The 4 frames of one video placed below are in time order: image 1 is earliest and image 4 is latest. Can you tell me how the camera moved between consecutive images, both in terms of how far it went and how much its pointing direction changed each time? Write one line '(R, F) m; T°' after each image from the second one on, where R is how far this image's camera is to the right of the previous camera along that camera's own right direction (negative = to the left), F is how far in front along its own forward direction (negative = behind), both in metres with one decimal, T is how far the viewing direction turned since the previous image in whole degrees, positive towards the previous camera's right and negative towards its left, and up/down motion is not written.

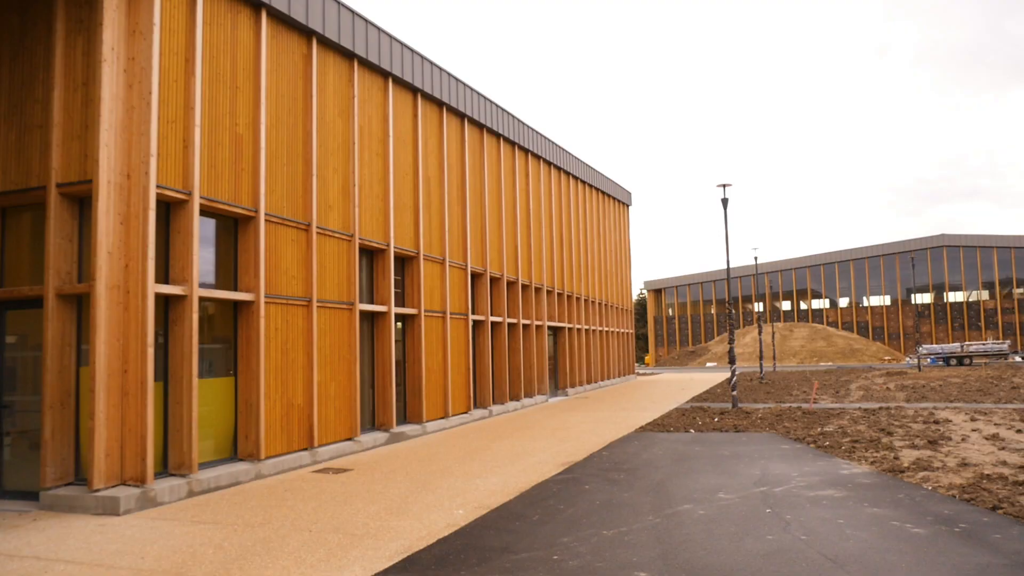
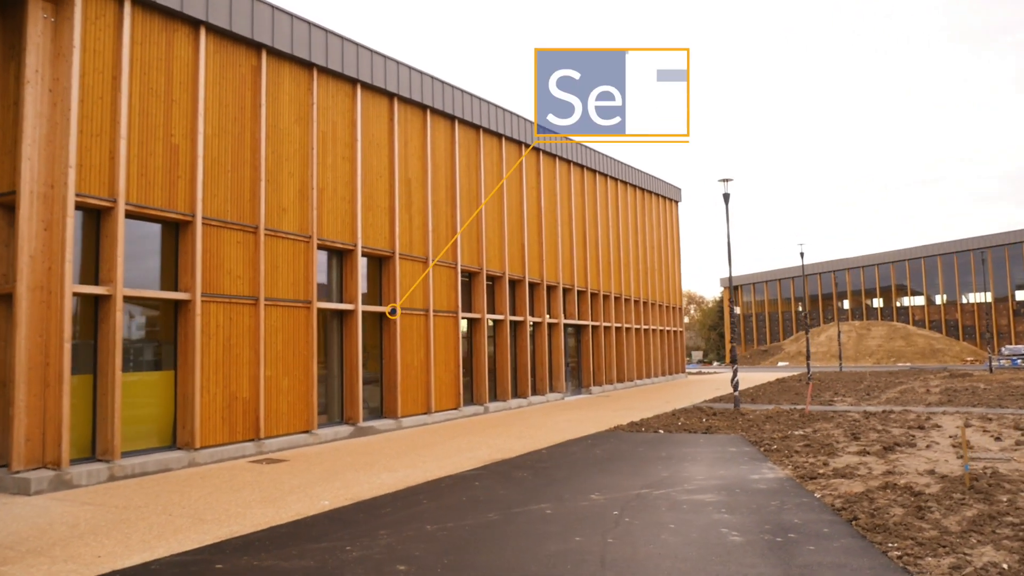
(+3.3, +0.1) m; -8°
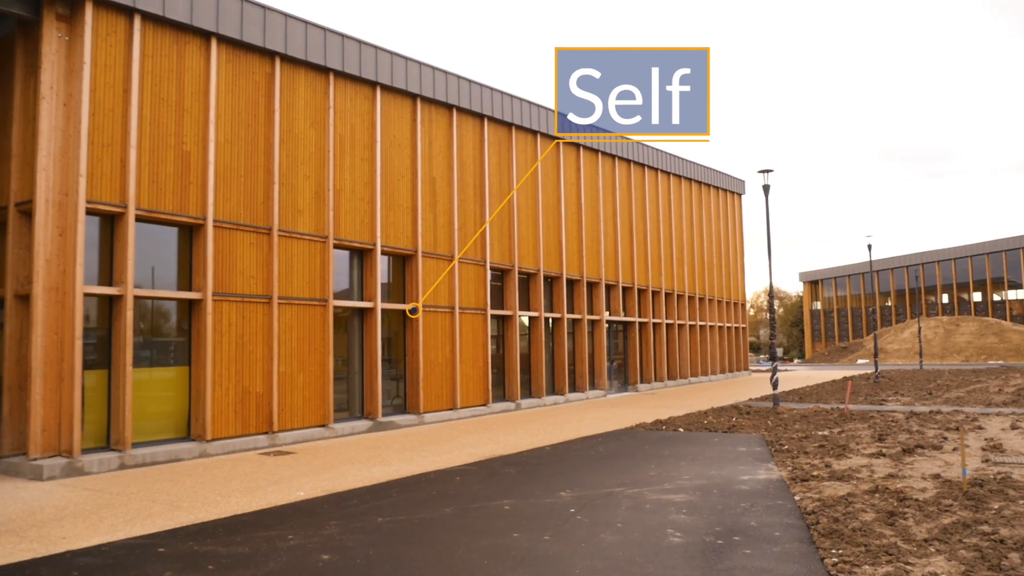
(+1.7, +0.1) m; -7°
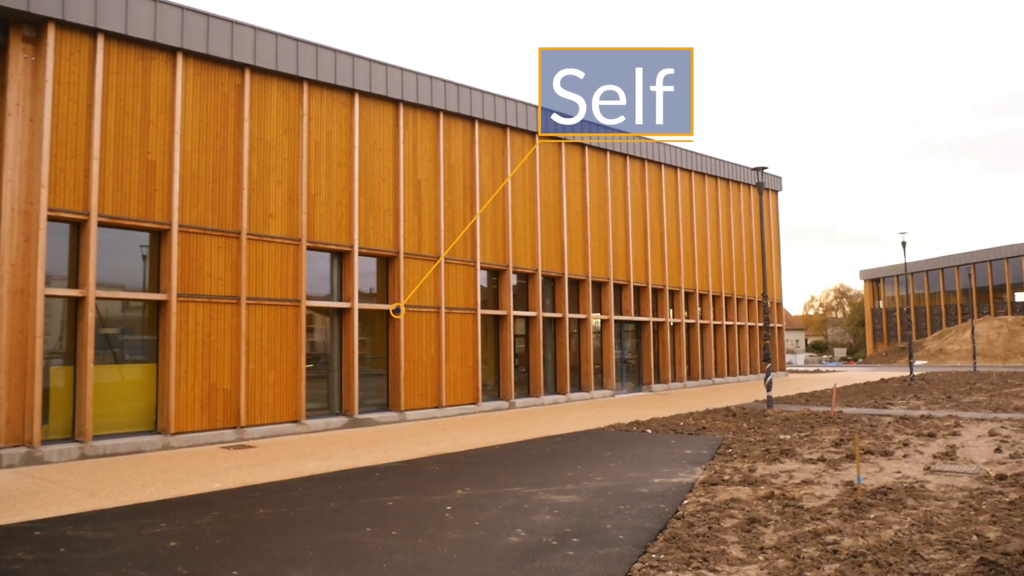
(+2.5, 0.0) m; -6°
